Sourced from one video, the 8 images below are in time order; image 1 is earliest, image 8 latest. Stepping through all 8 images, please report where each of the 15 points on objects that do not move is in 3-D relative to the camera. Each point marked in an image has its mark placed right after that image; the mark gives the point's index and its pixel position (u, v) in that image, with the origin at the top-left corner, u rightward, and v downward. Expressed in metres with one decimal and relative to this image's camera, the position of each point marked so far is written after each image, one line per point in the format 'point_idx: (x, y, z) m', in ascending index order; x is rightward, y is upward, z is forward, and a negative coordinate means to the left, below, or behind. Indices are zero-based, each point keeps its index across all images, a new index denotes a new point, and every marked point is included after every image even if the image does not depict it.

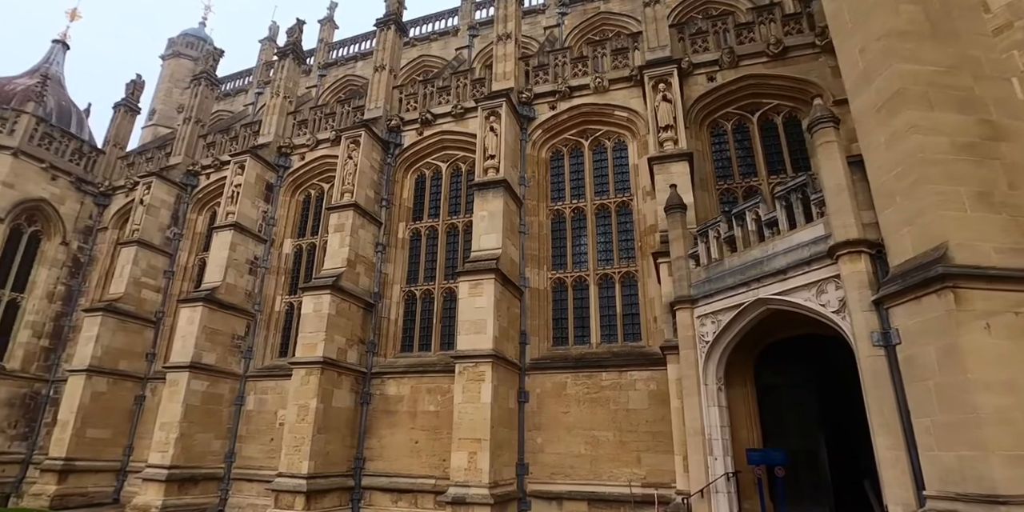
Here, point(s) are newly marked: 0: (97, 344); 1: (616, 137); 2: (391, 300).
0: (-10.5, -2.2, +14.3) m
1: (+2.5, +2.8, +13.5) m
2: (-2.9, -1.1, +13.6) m
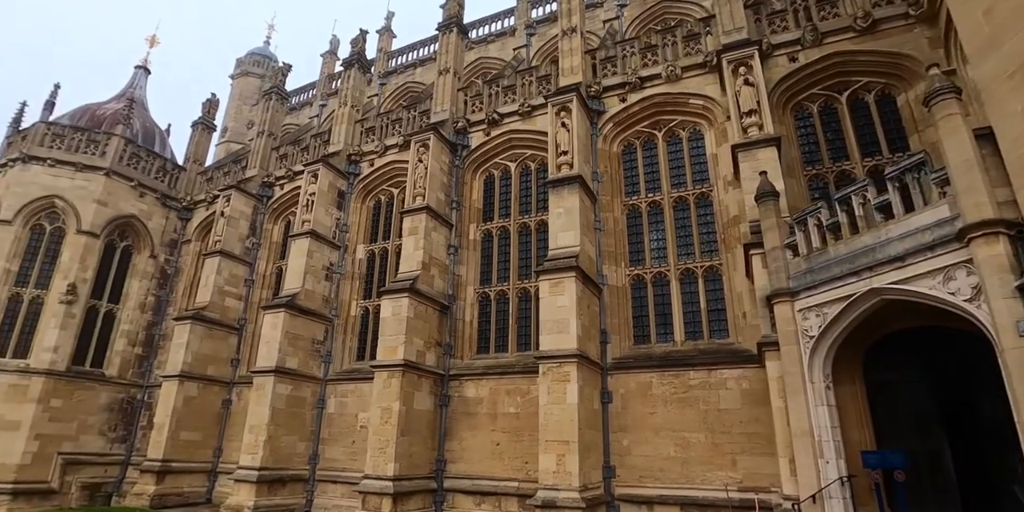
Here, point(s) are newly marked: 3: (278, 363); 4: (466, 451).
0: (-8.6, -2.5, +14.9) m
1: (+4.1, +3.0, +13.0) m
2: (-1.1, -1.1, +13.5) m
3: (-5.4, -2.5, +13.2) m
4: (-1.0, -4.1, +12.1) m
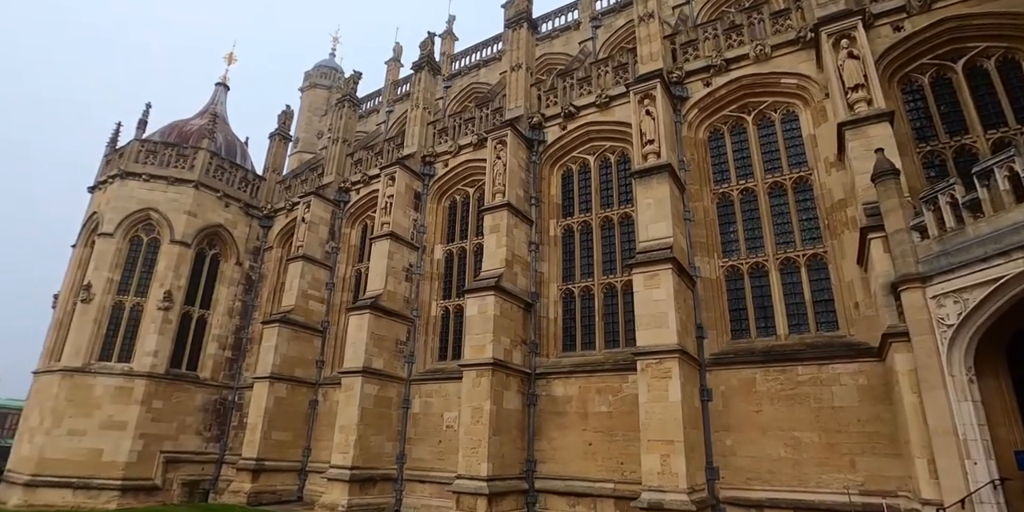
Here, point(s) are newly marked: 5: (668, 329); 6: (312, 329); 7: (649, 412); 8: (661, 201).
0: (-6.4, -2.6, +15.4) m
1: (+5.9, +3.2, +12.2) m
2: (+0.9, -1.0, +13.3) m
3: (-3.4, -2.5, +13.3) m
4: (+0.9, -4.1, +11.8) m
5: (+2.7, -1.2, +9.7) m
6: (-5.9, -2.1, +16.5) m
7: (+2.3, -2.6, +9.4) m
8: (+2.9, +1.1, +11.0) m
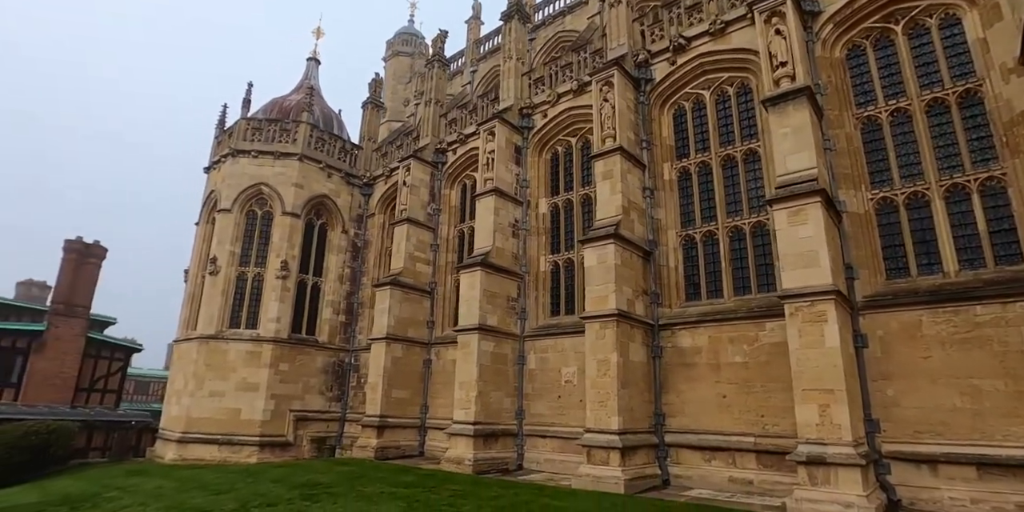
0: (-3.4, -1.6, +15.7) m
1: (+8.0, +4.6, +10.5) m
2: (+3.5, +0.2, +12.5) m
3: (-0.7, -1.5, +13.3) m
4: (+3.5, -2.9, +11.2) m
5: (+4.7, -0.2, +8.7) m
6: (-2.7, -1.0, +16.7) m
7: (+4.4, -1.6, +8.6) m
8: (+5.0, +2.2, +9.9) m
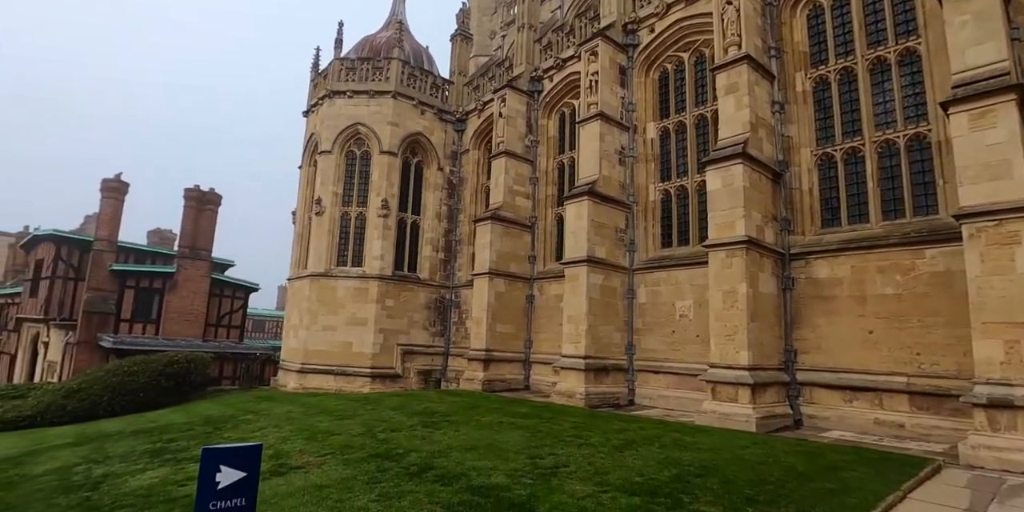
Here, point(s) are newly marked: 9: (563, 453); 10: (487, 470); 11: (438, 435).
0: (-0.6, +0.2, +15.5) m
1: (+9.8, +5.9, +8.1) m
2: (+5.7, +1.7, +11.2) m
3: (+1.7, +0.1, +12.7) m
4: (+5.6, -1.5, +10.2) m
5: (+6.4, +1.0, +7.3) m
6: (+0.3, +0.9, +16.3) m
7: (+6.1, -0.4, +7.3) m
8: (+6.8, +3.5, +8.1) m
9: (+0.6, -2.3, +6.6) m
10: (-0.3, -2.2, +5.9) m
11: (-1.0, -2.5, +8.0) m
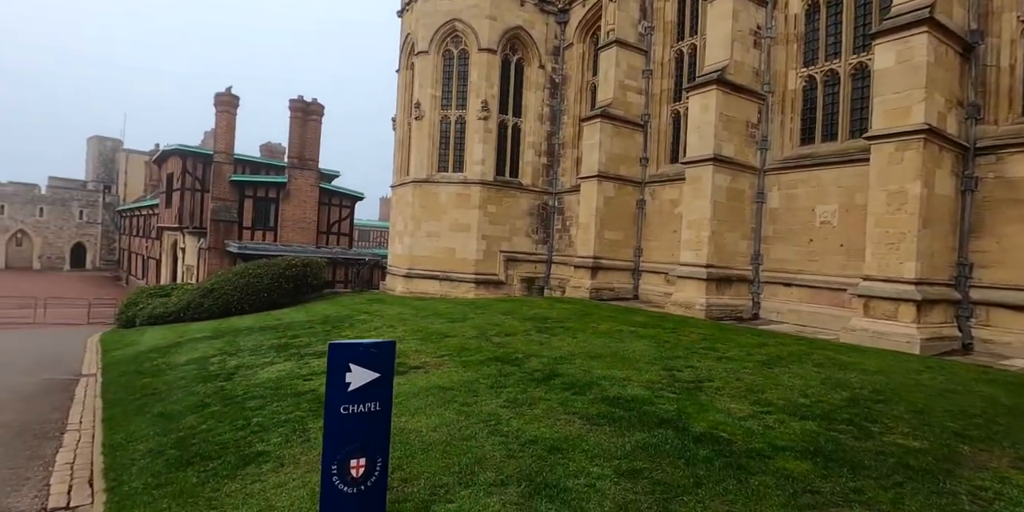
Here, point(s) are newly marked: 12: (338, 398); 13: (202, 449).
0: (+2.2, +2.7, +14.4) m
1: (+11.3, +7.1, +4.6) m
2: (+7.7, +3.4, +8.9) m
3: (+4.1, +2.1, +11.3) m
4: (+7.5, +0.1, +8.5) m
5: (+7.8, +2.1, +5.1) m
6: (+3.2, +3.5, +14.9) m
7: (+7.5, +0.7, +5.4) m
8: (+8.3, +4.7, +5.5) m
9: (+2.0, -1.2, +5.9) m
10: (+1.0, -1.2, +5.4) m
11: (+0.6, -1.1, +7.5) m
12: (-0.7, -0.6, +2.4) m
13: (-2.2, -1.3, +3.9) m
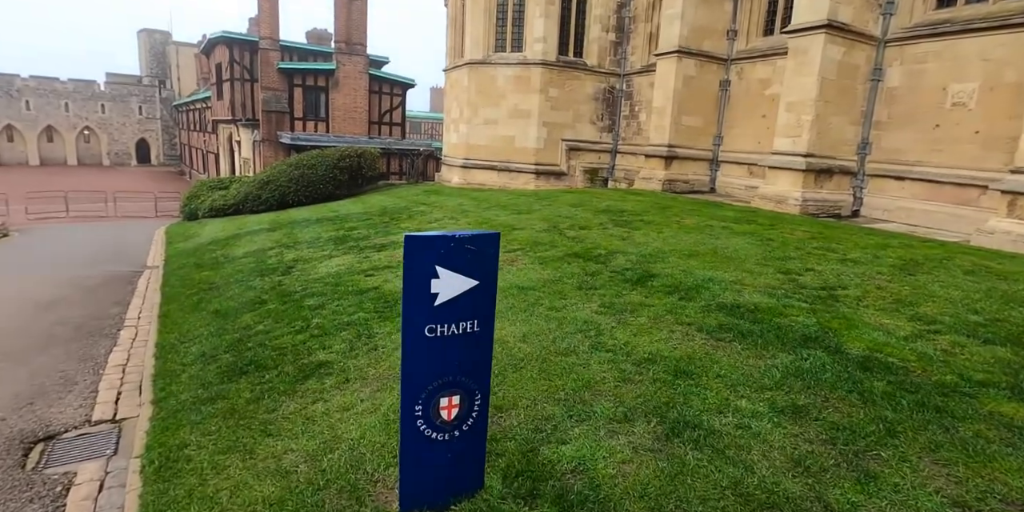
0: (+3.8, +5.2, +12.5) m
1: (+11.9, +7.6, +1.4) m
2: (+8.8, +4.8, +6.6) m
3: (+5.3, +4.0, +9.4) m
4: (+8.5, +1.5, +6.8) m
5: (+8.5, +2.8, +3.1) m
6: (+4.8, +6.1, +12.9) m
7: (+8.2, +1.5, +3.7) m
8: (+9.0, +5.4, +2.9) m
9: (+2.8, -0.1, +5.0) m
10: (+1.8, -0.2, +4.5) m
11: (+1.5, +0.2, +6.7) m
12: (-0.3, -0.2, +1.7) m
13: (-1.5, -0.6, +3.4) m
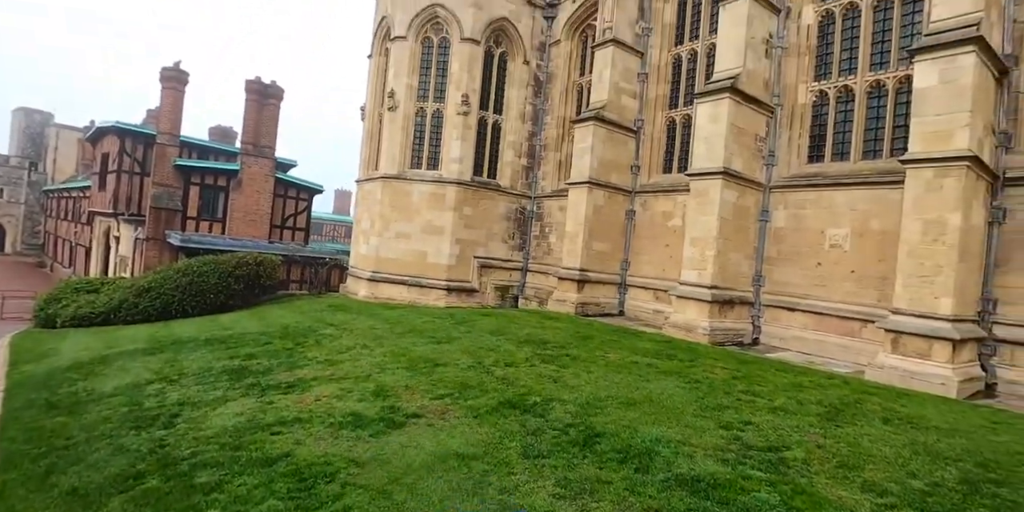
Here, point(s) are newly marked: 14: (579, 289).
0: (+1.9, +2.4, +13.4) m
1: (+11.9, +6.4, +4.5) m
2: (+7.8, +2.9, +8.4) m
3: (+3.9, +1.7, +10.5) m
4: (+7.5, -0.4, +8.0) m
5: (+8.2, +1.5, +4.6) m
6: (+2.8, +3.1, +14.1) m
7: (+7.8, +0.2, +4.9) m
8: (+8.8, +4.1, +5.1) m
9: (+2.2, -1.5, +5.0) m
10: (+1.3, -1.4, +4.3) m
11: (+0.7, -1.4, +6.5) m
12: (-0.2, -0.8, +1.3) m
13: (-1.8, -1.5, +2.6) m
14: (+1.6, -0.8, +13.4) m
